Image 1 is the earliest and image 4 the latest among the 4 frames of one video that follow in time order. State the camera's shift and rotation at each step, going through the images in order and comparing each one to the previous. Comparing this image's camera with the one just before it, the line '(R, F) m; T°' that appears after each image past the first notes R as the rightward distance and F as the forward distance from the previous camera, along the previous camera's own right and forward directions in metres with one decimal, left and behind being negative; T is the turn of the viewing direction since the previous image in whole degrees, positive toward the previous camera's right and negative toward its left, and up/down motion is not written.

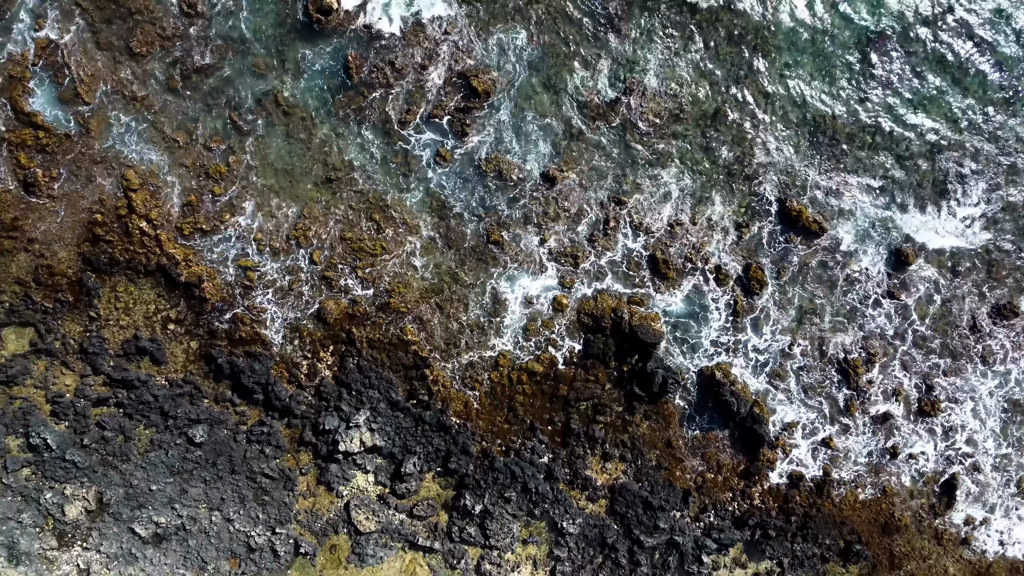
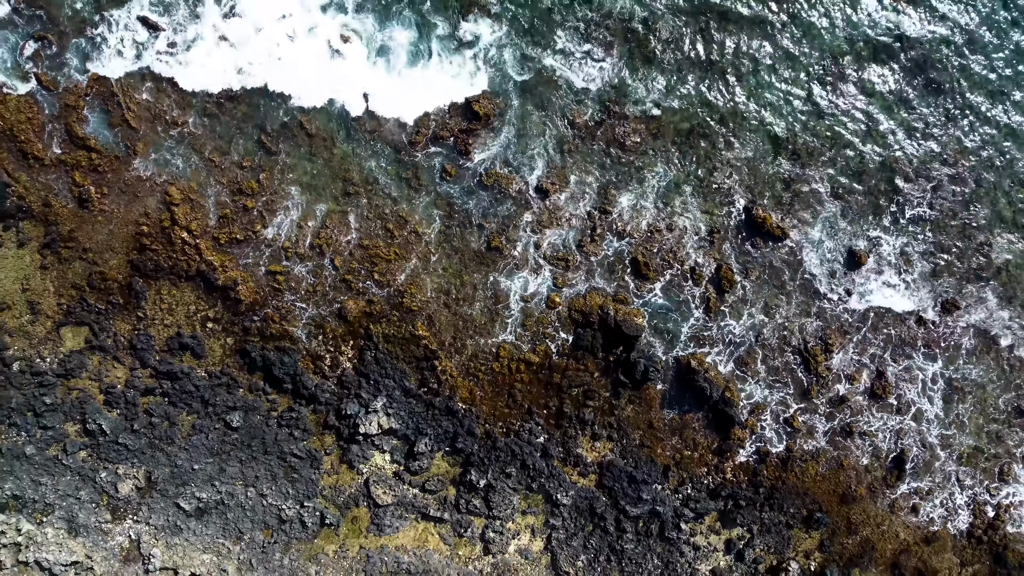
(+0.2, -1.9) m; 0°
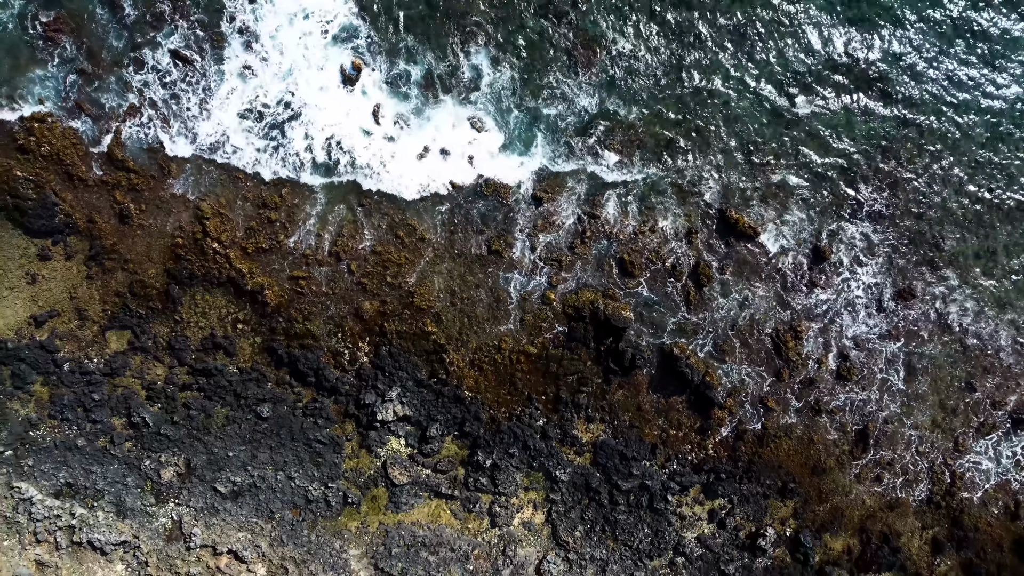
(+0.1, -1.8) m; 0°
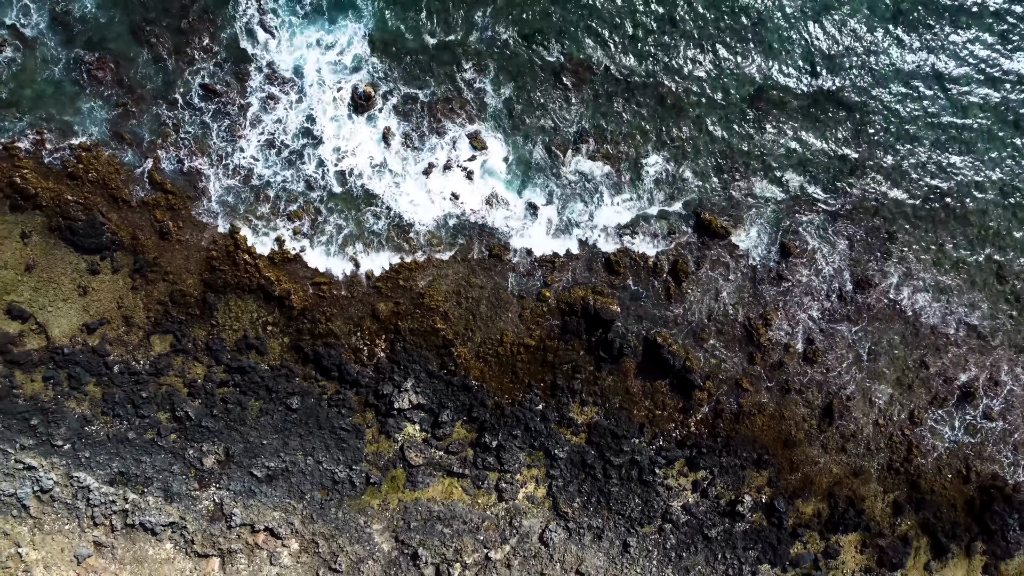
(+0.2, -2.3) m; 0°
